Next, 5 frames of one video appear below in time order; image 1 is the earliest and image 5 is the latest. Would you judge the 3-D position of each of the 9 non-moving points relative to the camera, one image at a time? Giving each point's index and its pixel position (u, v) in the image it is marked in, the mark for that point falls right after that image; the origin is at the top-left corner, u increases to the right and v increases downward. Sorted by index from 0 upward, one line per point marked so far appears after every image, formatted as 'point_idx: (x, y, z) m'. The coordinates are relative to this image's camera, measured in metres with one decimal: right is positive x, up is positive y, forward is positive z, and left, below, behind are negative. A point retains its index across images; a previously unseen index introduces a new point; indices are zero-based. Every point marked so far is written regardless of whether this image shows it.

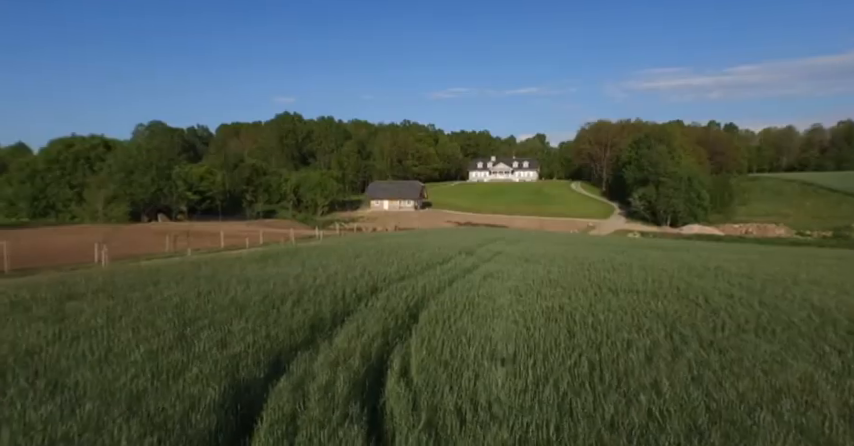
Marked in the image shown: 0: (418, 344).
0: (-0.1, -1.6, +6.1) m
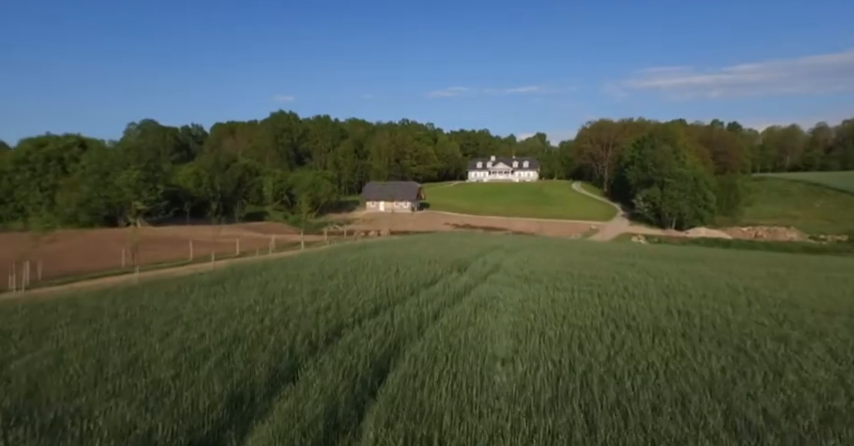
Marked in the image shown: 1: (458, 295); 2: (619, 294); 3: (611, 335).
0: (-0.5, -2.0, +4.1) m
1: (+0.8, -1.8, +11.4) m
2: (+5.0, -1.8, +11.5) m
3: (+3.2, -2.0, +7.7) m
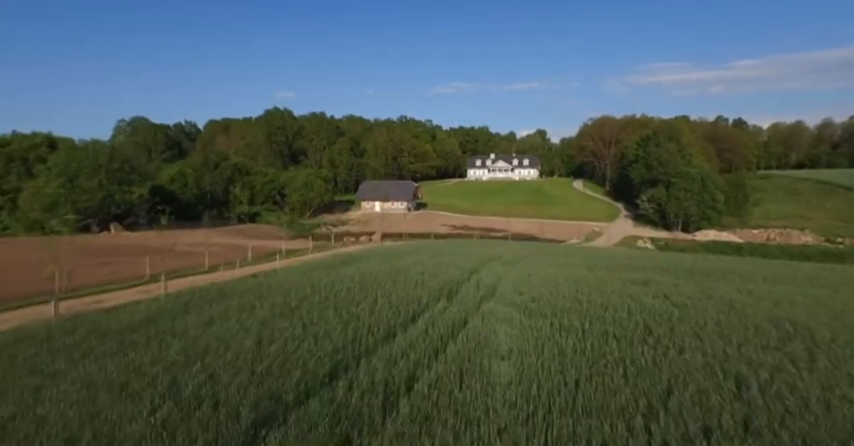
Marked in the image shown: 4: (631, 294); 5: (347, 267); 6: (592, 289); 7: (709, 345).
0: (-1.0, -2.7, +1.9) m
1: (+0.3, -2.4, +9.2) m
2: (+4.5, -2.4, +9.3) m
3: (+2.7, -2.5, +5.5) m
4: (+6.7, -2.3, +14.5) m
5: (-3.3, -1.9, +18.9) m
6: (+5.7, -2.3, +15.1) m
7: (+5.6, -2.4, +8.8) m
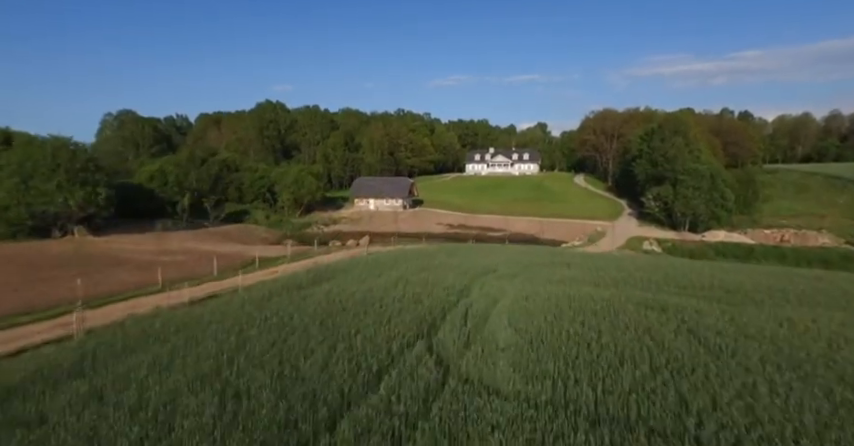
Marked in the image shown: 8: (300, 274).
0: (-1.6, -3.4, -0.5) m
1: (-0.3, -3.0, +6.7) m
2: (+3.9, -3.0, +6.8) m
3: (+2.1, -3.2, +3.1) m
4: (+6.1, -2.9, +12.1) m
5: (-4.0, -2.3, +16.4) m
6: (+5.0, -2.8, +12.6) m
7: (+5.0, -3.0, +6.3) m
8: (-5.6, -2.3, +19.7) m
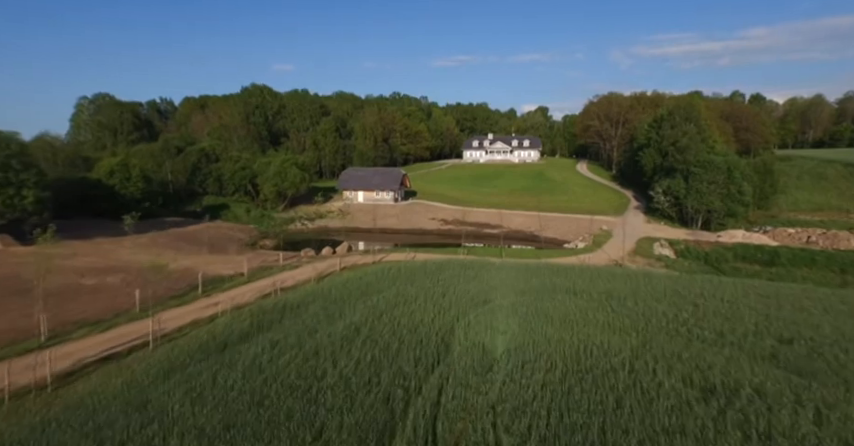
0: (-2.6, -5.1, -4.4) m
1: (-1.3, -4.4, +2.8) m
2: (+2.9, -4.4, +2.9) m
3: (+1.1, -4.7, -0.8) m
4: (+5.2, -4.0, +8.2) m
5: (-4.9, -3.4, +12.5) m
6: (+4.1, -3.9, +8.7) m
7: (+4.0, -4.4, +2.4) m
8: (-6.6, -3.1, +15.8) m
